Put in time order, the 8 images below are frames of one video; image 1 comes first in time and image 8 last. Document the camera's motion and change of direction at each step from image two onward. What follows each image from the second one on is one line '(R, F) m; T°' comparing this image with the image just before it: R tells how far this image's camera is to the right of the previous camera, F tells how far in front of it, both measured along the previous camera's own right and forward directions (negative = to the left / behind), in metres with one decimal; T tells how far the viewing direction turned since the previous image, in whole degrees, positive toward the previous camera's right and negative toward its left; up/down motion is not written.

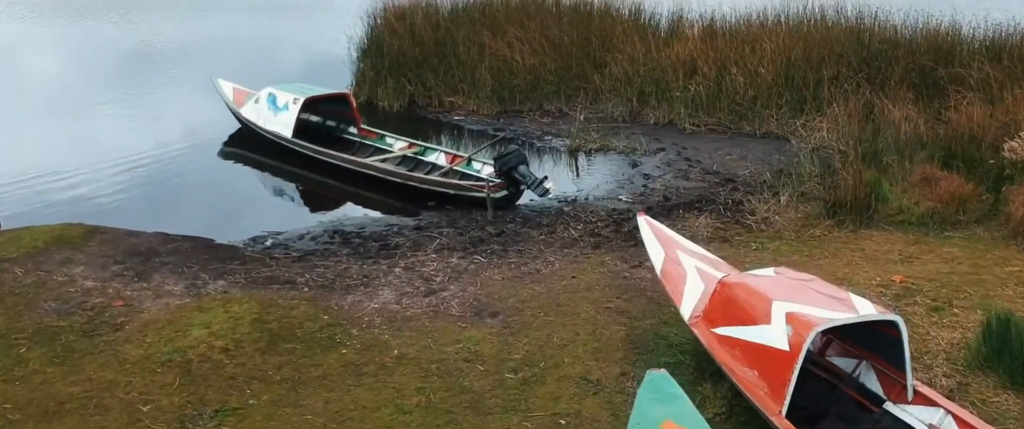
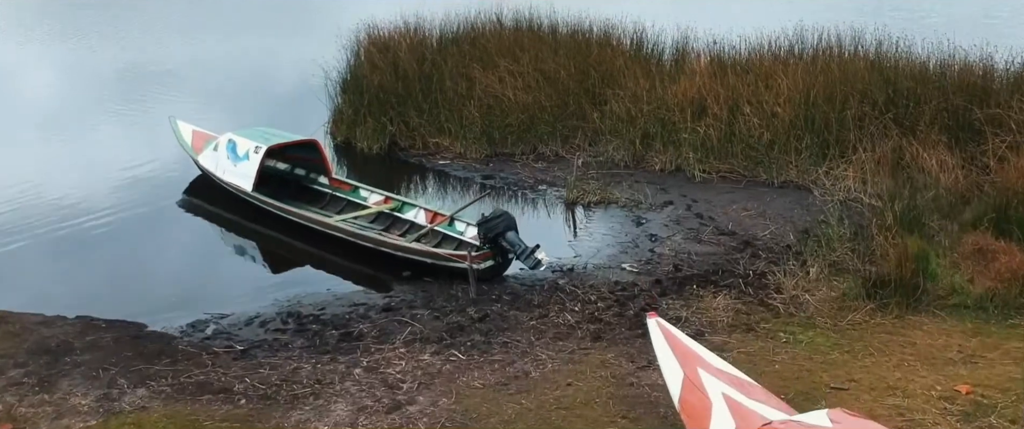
(+0.1, +0.9) m; 0°
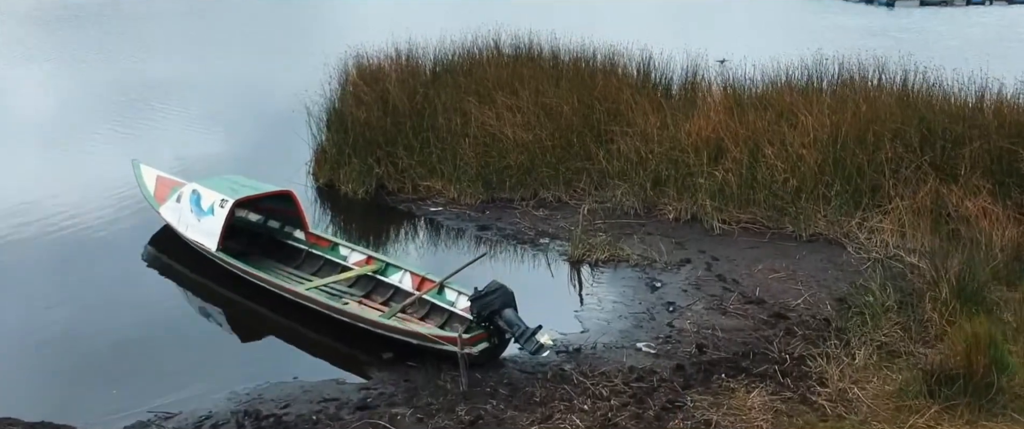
(0.0, +0.8) m; 0°
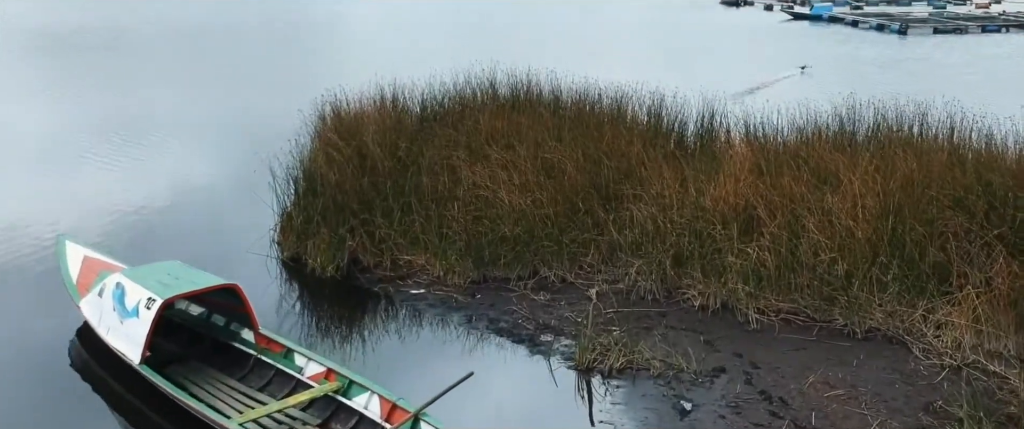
(0.0, +1.3) m; 0°
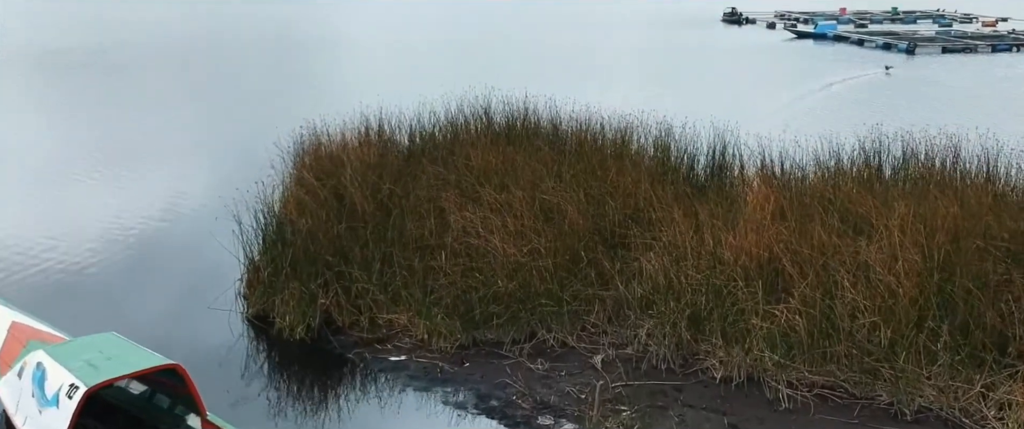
(0.0, +0.9) m; 0°
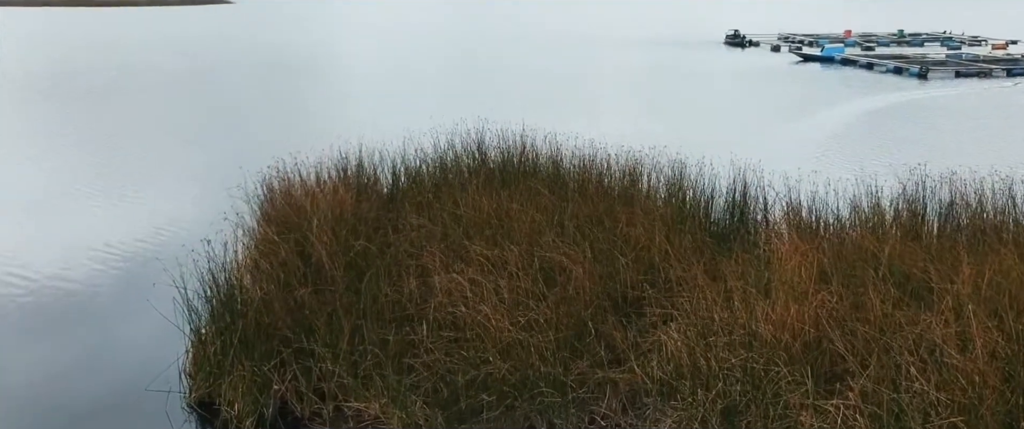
(0.0, +1.1) m; 0°
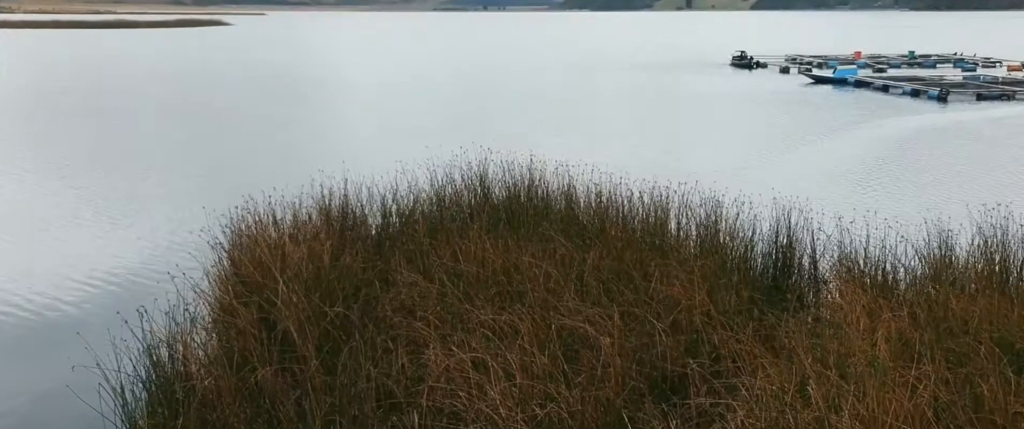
(-0.1, +1.2) m; 0°
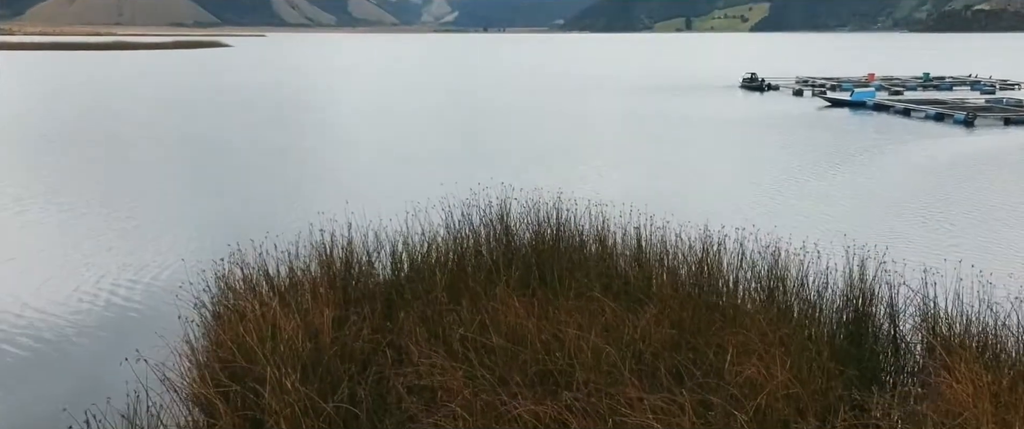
(-0.2, +1.1) m; 0°
